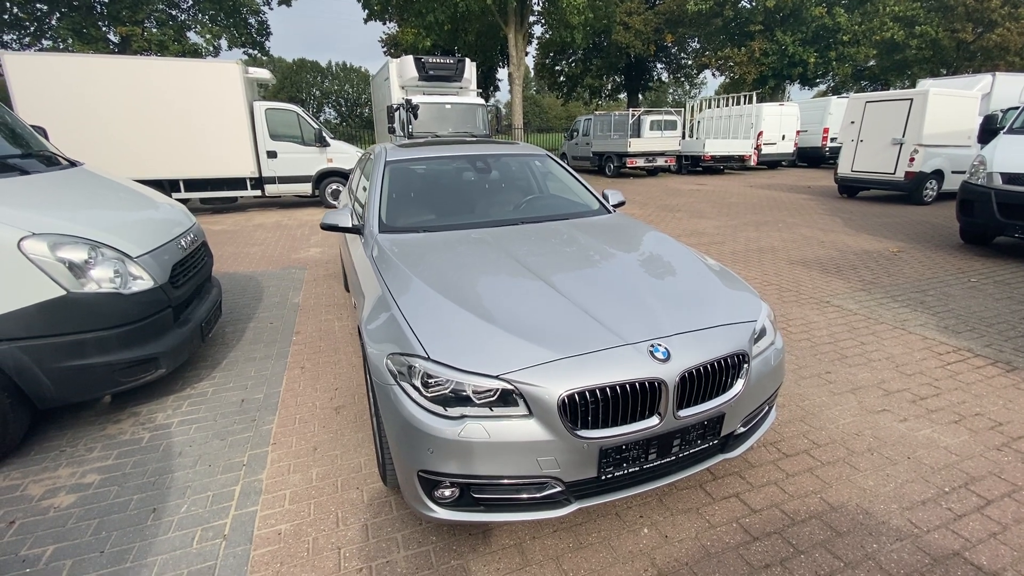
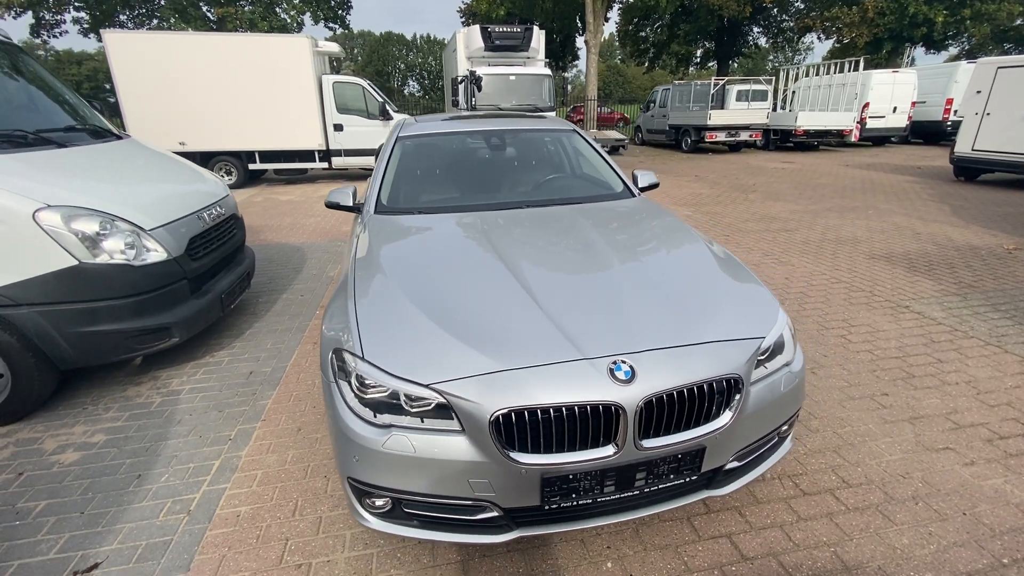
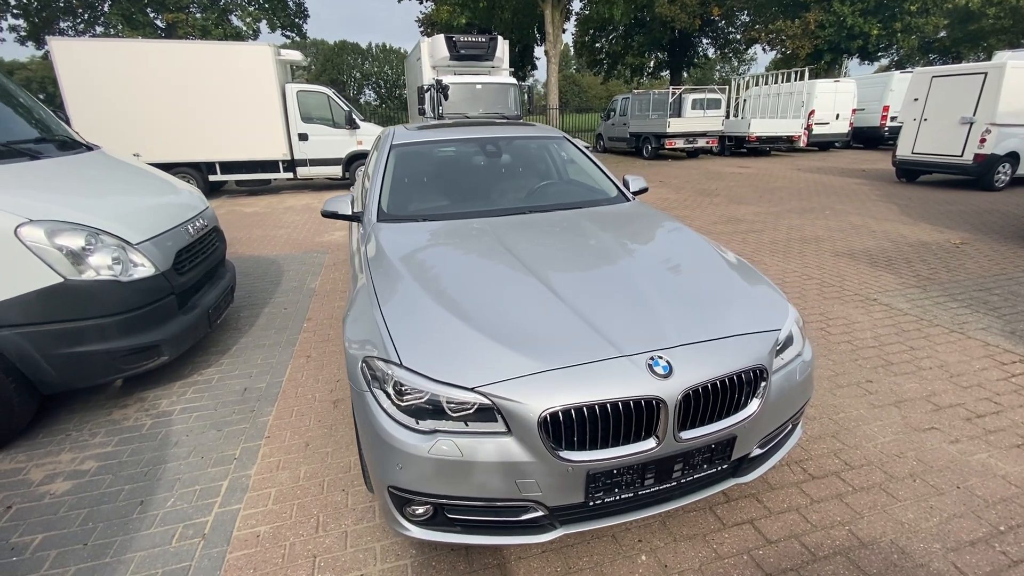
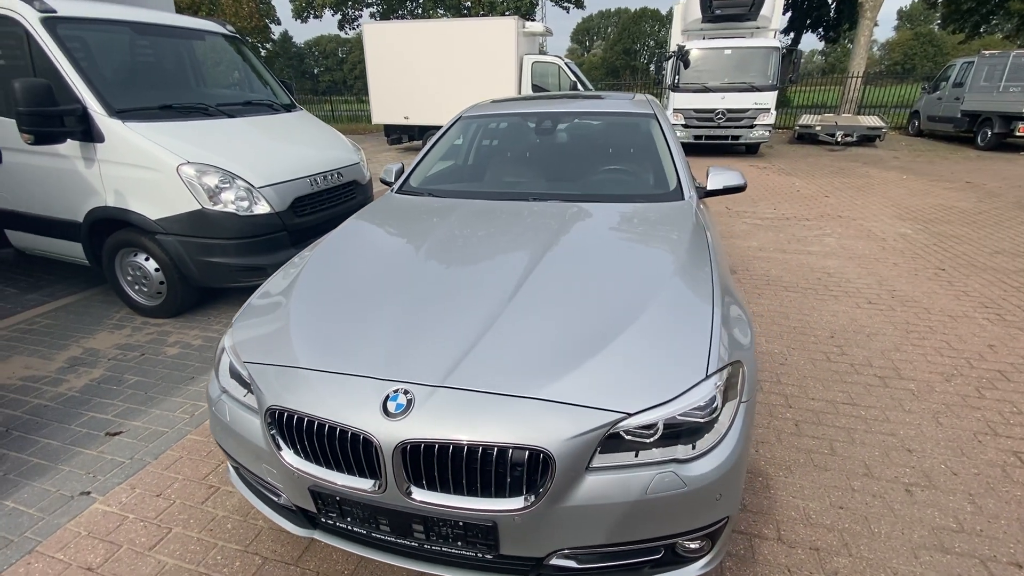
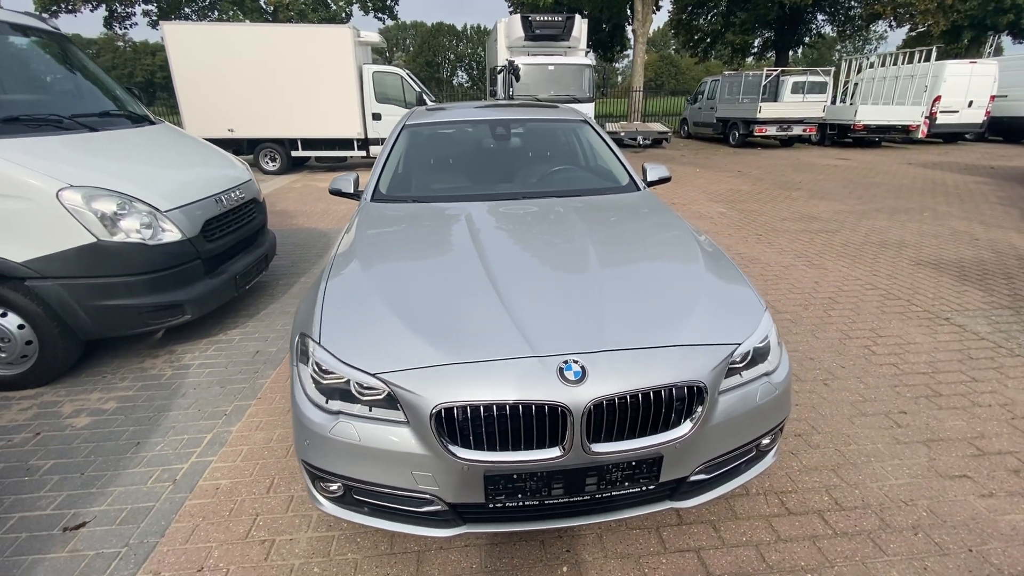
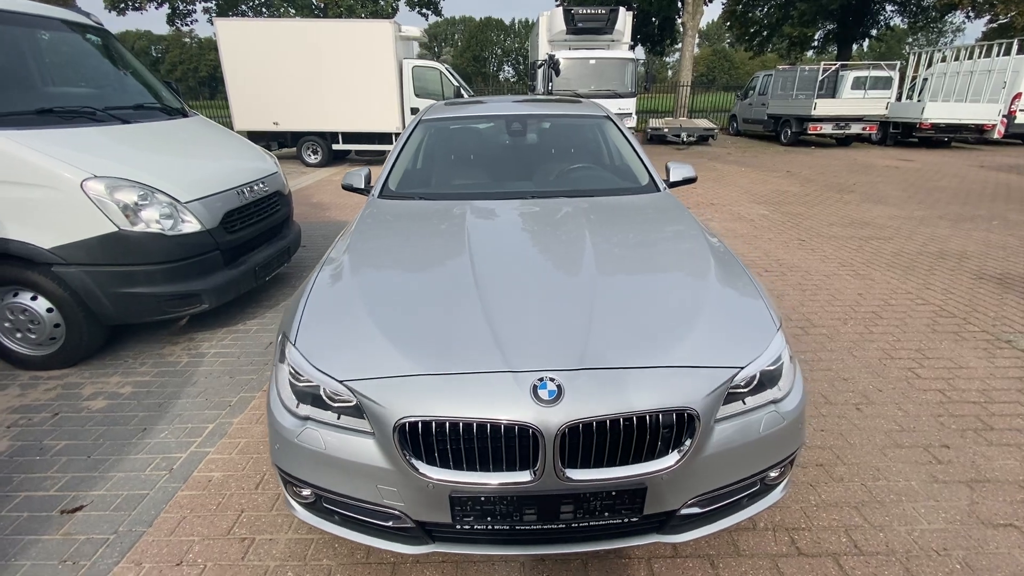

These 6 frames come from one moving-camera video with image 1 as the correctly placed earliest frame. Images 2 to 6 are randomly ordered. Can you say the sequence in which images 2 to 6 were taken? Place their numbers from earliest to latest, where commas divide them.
3, 2, 5, 6, 4
